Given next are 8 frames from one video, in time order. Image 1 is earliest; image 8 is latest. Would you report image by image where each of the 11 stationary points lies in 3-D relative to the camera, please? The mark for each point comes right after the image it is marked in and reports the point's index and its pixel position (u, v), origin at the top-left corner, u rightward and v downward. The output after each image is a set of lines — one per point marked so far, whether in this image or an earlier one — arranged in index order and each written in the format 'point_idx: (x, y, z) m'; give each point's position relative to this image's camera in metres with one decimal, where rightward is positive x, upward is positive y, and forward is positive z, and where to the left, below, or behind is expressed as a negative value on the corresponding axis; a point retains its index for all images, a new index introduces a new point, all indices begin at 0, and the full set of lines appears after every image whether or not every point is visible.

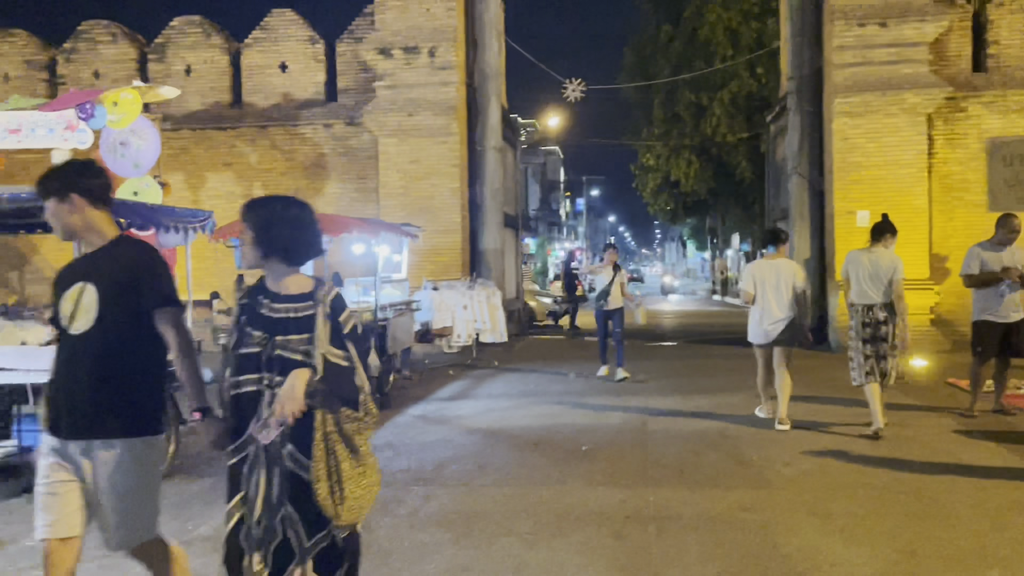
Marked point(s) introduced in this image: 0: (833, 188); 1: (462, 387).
0: (+4.7, +1.5, +13.5) m
1: (-0.6, -1.2, +10.6) m
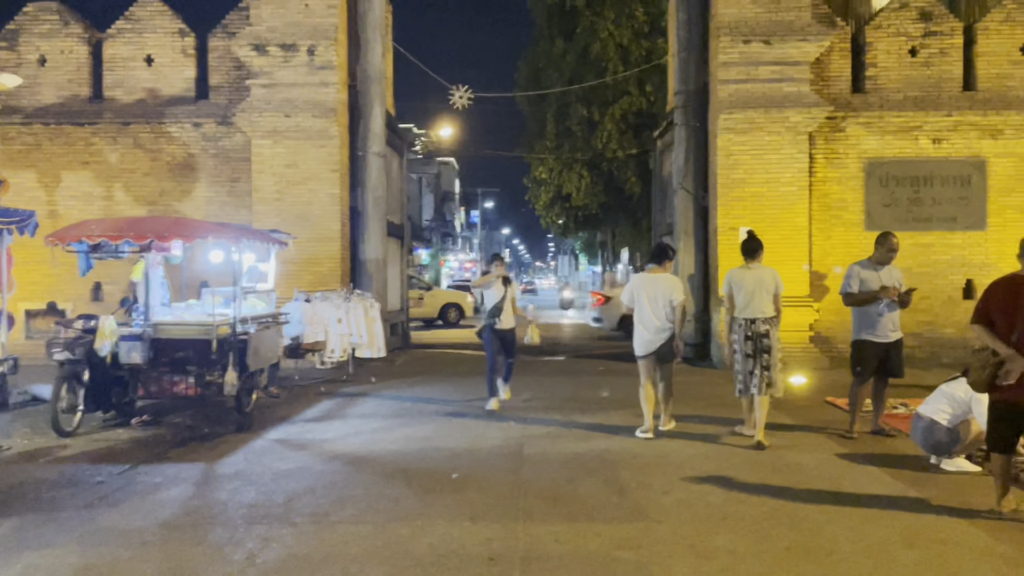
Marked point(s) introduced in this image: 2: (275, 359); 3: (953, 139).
0: (+3.0, +1.2, +13.4) m
1: (-2.0, -1.3, +10.0) m
2: (-2.6, -0.8, +10.0) m
3: (+6.5, +2.2, +13.5) m
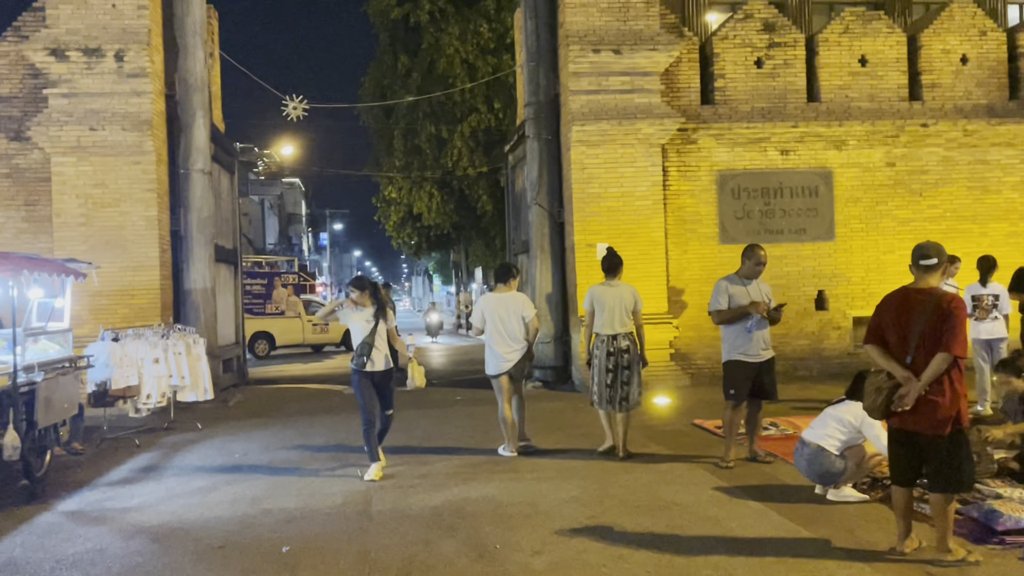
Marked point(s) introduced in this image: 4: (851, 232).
0: (+0.8, +1.0, +12.8) m
1: (-3.4, -1.6, +8.6) m
2: (-4.1, -1.2, +8.5) m
3: (+4.2, +2.0, +13.4) m
4: (+5.0, +0.8, +13.5) m
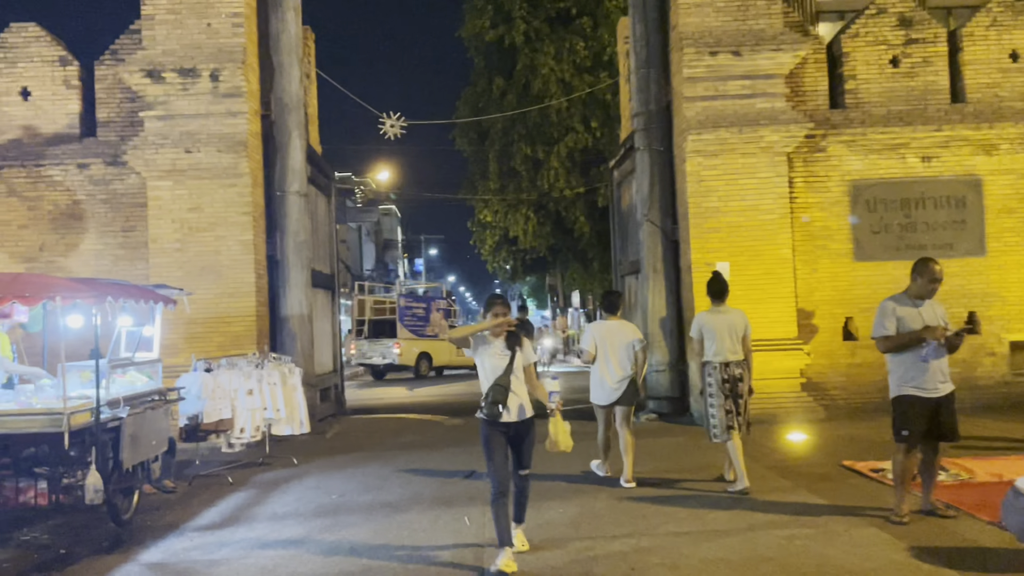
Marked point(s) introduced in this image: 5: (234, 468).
0: (+2.3, +0.7, +11.8) m
1: (-2.4, -1.9, +8.0) m
2: (-3.0, -1.4, +8.0) m
3: (+5.7, +1.8, +12.1) m
4: (+6.5, +0.5, +12.0) m
5: (-2.9, -1.9, +9.4) m
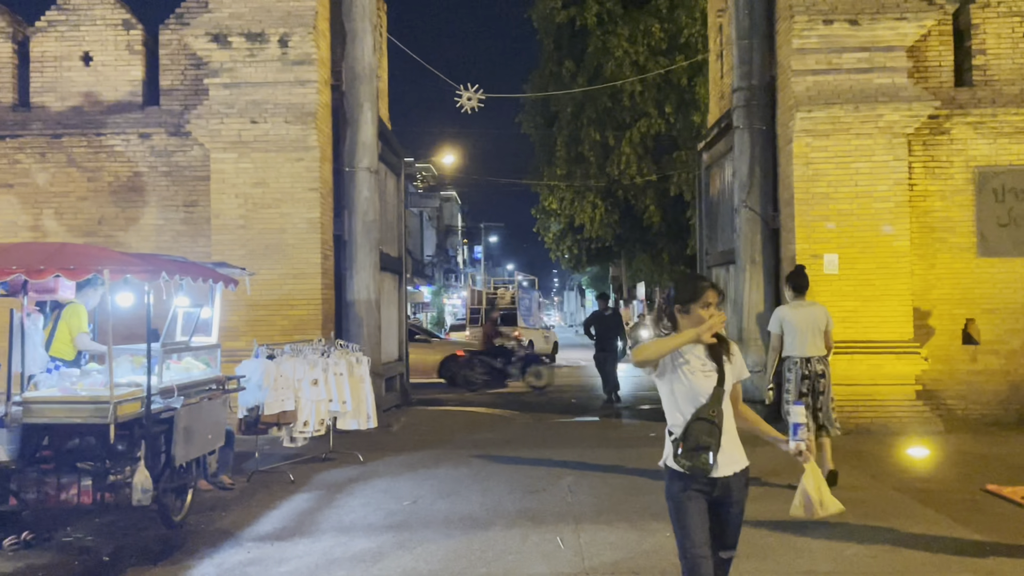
0: (+3.3, +0.7, +10.7) m
1: (-1.7, -1.7, +7.2) m
2: (-2.3, -1.2, +7.2) m
3: (+6.8, +1.7, +10.8) m
4: (+7.5, +0.5, +10.6) m
5: (-2.1, -1.7, +8.7) m
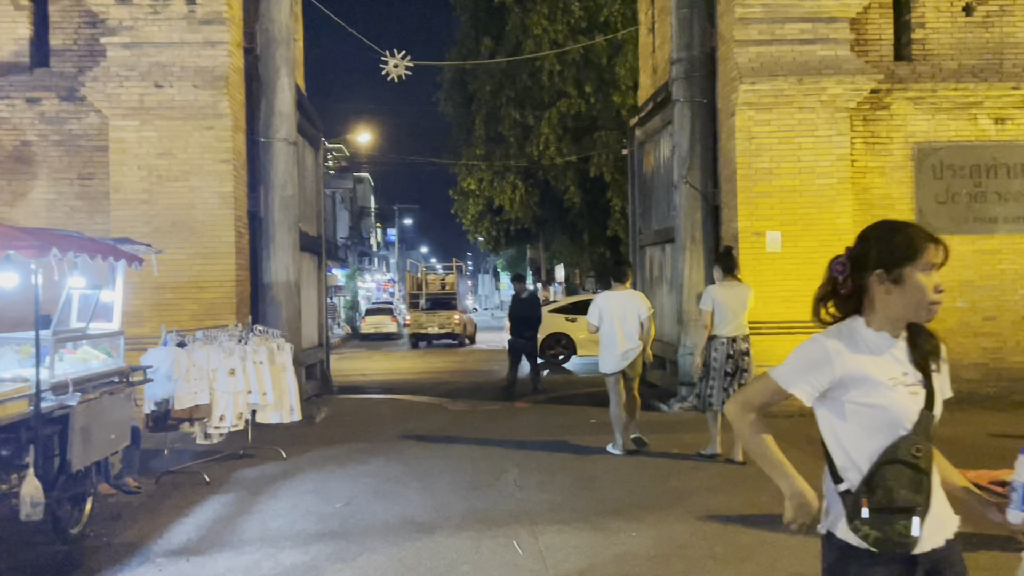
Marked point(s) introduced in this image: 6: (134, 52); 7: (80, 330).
0: (+2.5, +1.0, +10.3) m
1: (-2.1, -1.6, +6.4) m
2: (-2.7, -1.1, +6.4) m
3: (+6.0, +2.0, +10.7) m
4: (+6.7, +0.8, +10.7) m
5: (-2.6, -1.5, +7.9) m
6: (-4.1, +2.6, +9.9) m
7: (-2.9, -0.3, +6.0) m
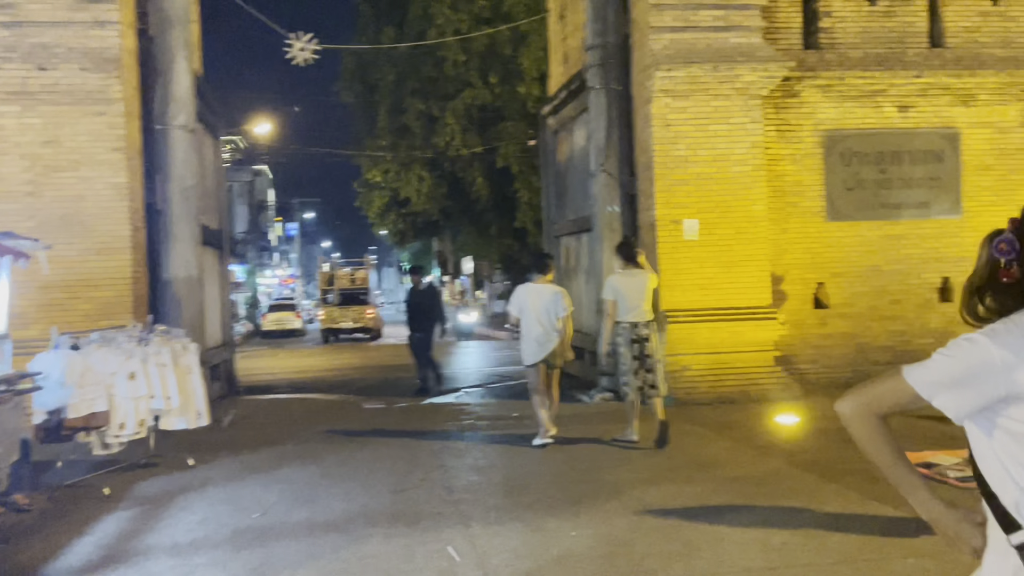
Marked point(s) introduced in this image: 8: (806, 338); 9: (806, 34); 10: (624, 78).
0: (+1.6, +1.1, +10.3) m
1: (-2.5, -1.5, +5.9) m
2: (-3.2, -1.1, +5.8) m
3: (+5.0, +2.2, +11.0) m
4: (+5.7, +1.0, +11.1) m
5: (-3.2, -1.5, +7.3) m
6: (-5.0, +2.6, +9.1) m
7: (-3.3, -0.3, +5.4) m
8: (+3.5, -0.6, +10.8) m
9: (+3.6, +3.1, +11.1) m
10: (+1.3, +2.5, +10.9) m
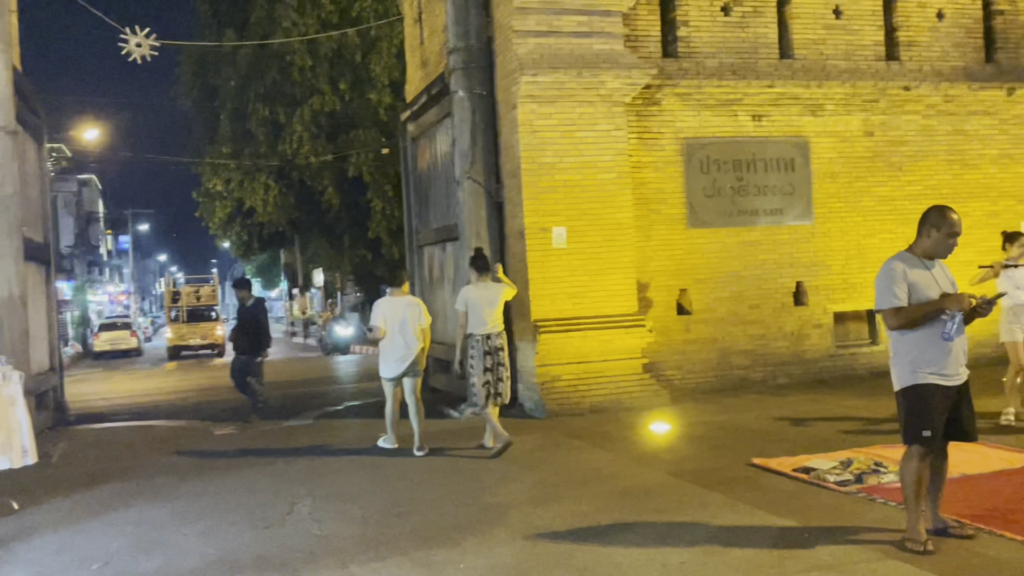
0: (+0.1, +1.0, +10.0) m
1: (-3.2, -1.7, +5.0) m
2: (-3.8, -1.2, +4.8) m
3: (+3.3, +2.1, +11.3) m
4: (+4.0, +1.0, +11.5) m
5: (-4.1, -1.7, +6.3) m
6: (-6.2, +2.4, +7.8) m
7: (-3.9, -0.4, +4.4) m
8: (+1.9, -0.7, +10.9) m
9: (+1.9, +3.0, +11.2) m
10: (-0.3, +2.4, +10.6) m
